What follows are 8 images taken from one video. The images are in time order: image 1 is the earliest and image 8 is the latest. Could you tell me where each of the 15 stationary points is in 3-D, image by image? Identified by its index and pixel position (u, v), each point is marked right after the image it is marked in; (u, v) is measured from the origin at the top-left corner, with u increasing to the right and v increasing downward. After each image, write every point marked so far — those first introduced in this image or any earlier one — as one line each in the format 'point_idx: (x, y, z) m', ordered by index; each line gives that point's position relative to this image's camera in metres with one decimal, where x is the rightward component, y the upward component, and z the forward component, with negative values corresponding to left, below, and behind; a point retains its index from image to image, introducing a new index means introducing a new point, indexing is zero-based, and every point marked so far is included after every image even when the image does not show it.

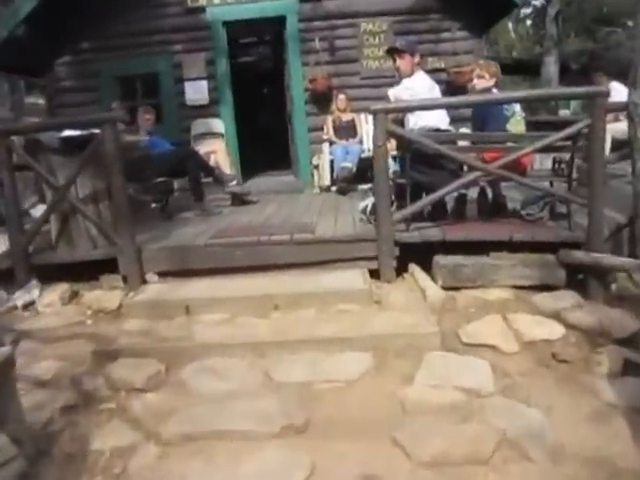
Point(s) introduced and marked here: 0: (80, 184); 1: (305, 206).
0: (-1.6, +0.4, +5.6) m
1: (-0.1, +0.3, +7.3) m
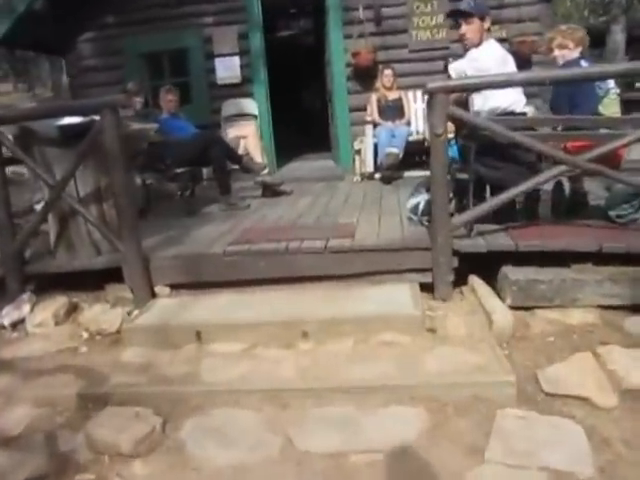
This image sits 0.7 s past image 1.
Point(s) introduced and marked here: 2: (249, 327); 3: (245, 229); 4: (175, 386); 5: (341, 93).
0: (-1.4, +0.3, +4.8) m
1: (+0.2, +0.3, +6.4) m
2: (-0.3, -0.4, +3.7) m
3: (-0.5, +0.1, +5.0) m
4: (-0.6, -0.6, +3.3) m
5: (+0.2, +1.4, +7.8) m
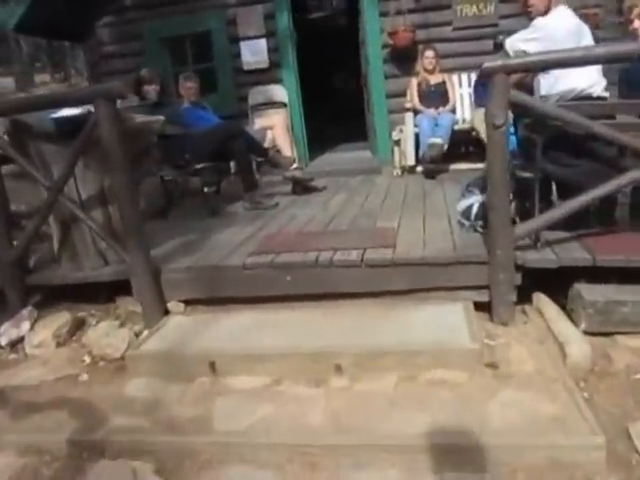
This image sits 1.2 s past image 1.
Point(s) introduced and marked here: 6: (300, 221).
0: (-1.2, +0.3, +4.2) m
1: (+0.5, +0.3, +5.8) m
2: (-0.2, -0.5, +3.1) m
3: (-0.3, 0.0, +4.4) m
4: (-0.5, -0.7, +2.8) m
5: (+0.5, +1.4, +7.1) m
6: (-0.1, +0.1, +4.9) m
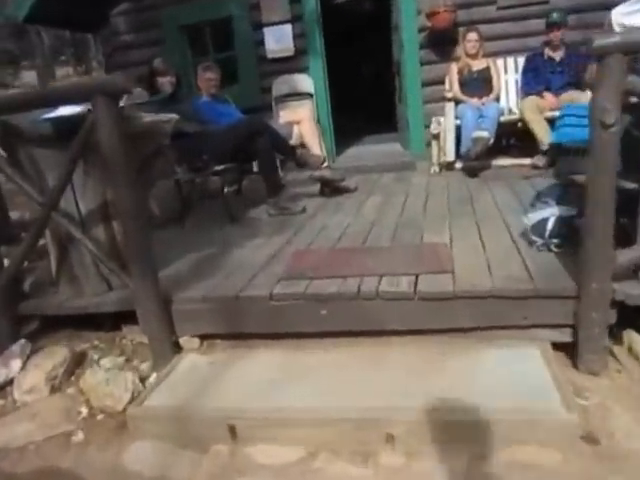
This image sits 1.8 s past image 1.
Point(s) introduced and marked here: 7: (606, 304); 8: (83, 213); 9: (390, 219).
0: (-1.1, +0.2, +3.6) m
1: (+0.7, +0.3, +5.1) m
2: (-0.1, -0.6, +2.5) m
3: (-0.1, -0.1, +3.8) m
4: (-0.3, -0.8, +2.1) m
5: (+0.7, +1.4, +6.4) m
6: (+0.1, +0.1, +4.3) m
7: (+0.9, -0.2, +2.5) m
8: (-1.1, +0.1, +3.6) m
9: (+0.4, +0.1, +4.5) m
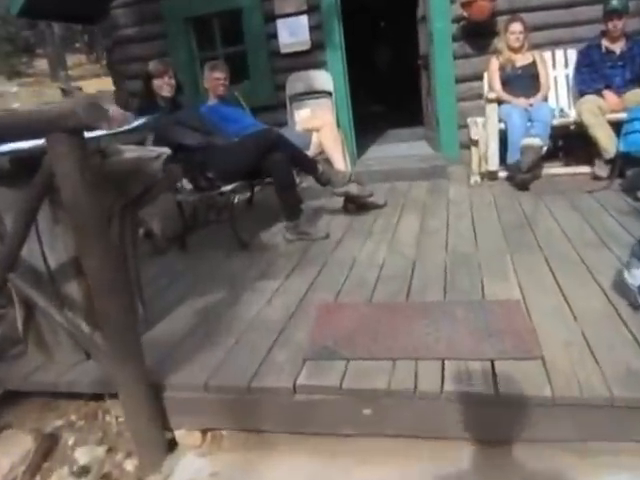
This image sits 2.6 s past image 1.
0: (-0.9, 0.0, +2.8) m
1: (+0.8, +0.1, +4.3) m
2: (+0.1, -0.8, +1.7) m
3: (0.0, -0.3, +3.0) m
4: (-0.2, -1.0, +1.3) m
5: (+0.9, +1.3, +5.6) m
6: (+0.2, -0.1, +3.5) m
7: (+1.0, -0.4, +1.7) m
8: (-0.9, -0.1, +2.8) m
9: (+0.5, -0.1, +3.6) m
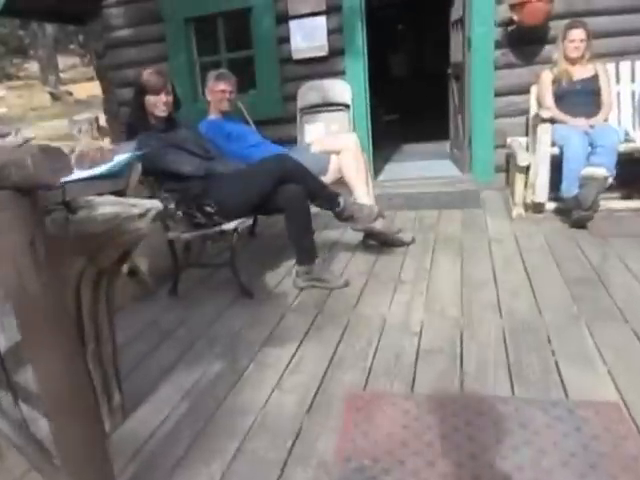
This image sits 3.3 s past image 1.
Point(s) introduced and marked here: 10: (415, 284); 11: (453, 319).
0: (-0.9, -0.2, +2.1) m
1: (+0.9, -0.1, +3.6) m
2: (+0.1, -1.0, +1.0) m
3: (+0.1, -0.5, +2.3) m
4: (-0.2, -1.2, +0.6) m
5: (+1.0, +1.0, +4.9) m
6: (+0.3, -0.3, +2.8) m
7: (+1.1, -0.6, +1.0) m
8: (-0.9, -0.3, +2.1) m
9: (+0.6, -0.3, +2.9) m
10: (+0.4, -0.2, +3.4) m
11: (+0.5, -0.3, +2.9) m
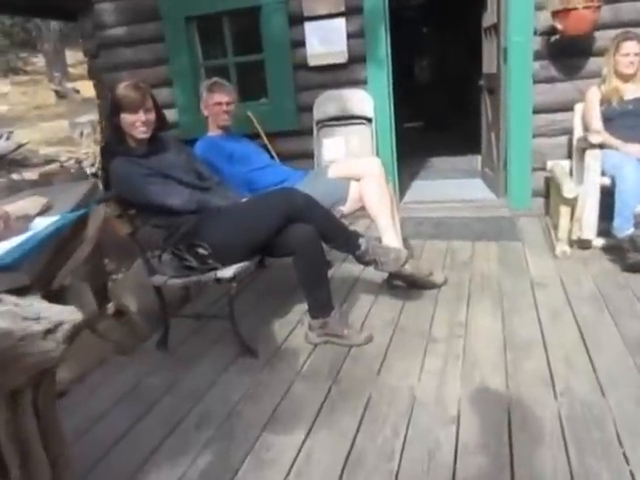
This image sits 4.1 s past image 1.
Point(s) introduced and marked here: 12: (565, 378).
0: (-0.8, -0.3, +1.6) m
1: (+1.0, -0.3, +3.1) m
2: (+0.1, -1.1, +0.4) m
3: (+0.1, -0.6, +1.7) m
4: (-0.2, -1.4, +0.1) m
5: (+1.1, +0.8, +4.4) m
6: (+0.3, -0.5, +2.2) m
7: (+1.1, -0.8, +0.5) m
8: (-0.8, -0.4, +1.6) m
9: (+0.6, -0.5, +2.4) m
10: (+0.5, -0.4, +2.9) m
11: (+0.5, -0.5, +2.4) m
12: (+0.8, -0.4, +2.5) m
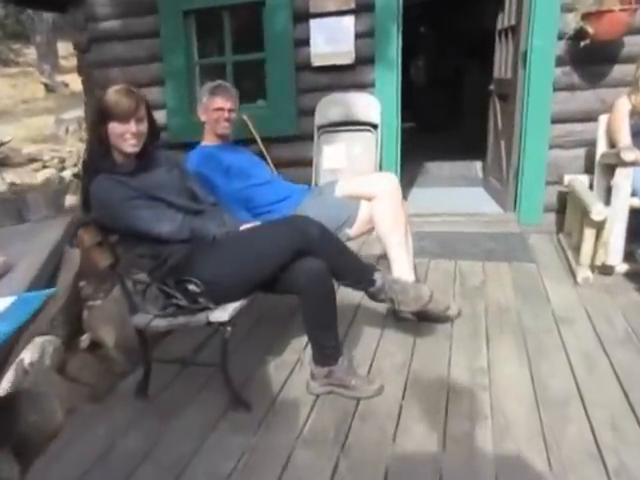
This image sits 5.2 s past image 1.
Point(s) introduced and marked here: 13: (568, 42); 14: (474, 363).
0: (-0.8, -0.4, +1.2) m
1: (+1.0, -0.4, +2.7) m
2: (+0.2, -1.3, +0.1) m
3: (+0.1, -0.8, +1.4) m
4: (-0.1, -1.5, -0.3) m
5: (+1.1, +0.7, +4.0) m
6: (+0.3, -0.6, +1.9) m
7: (+1.1, -1.0, +0.1) m
8: (-0.8, -0.5, +1.2) m
9: (+0.7, -0.6, +2.0) m
10: (+0.5, -0.5, +2.5) m
11: (+0.5, -0.6, +2.0) m
12: (+0.8, -0.6, +2.1) m
13: (+1.2, +0.9, +3.9) m
14: (+0.5, -0.4, +2.9) m
